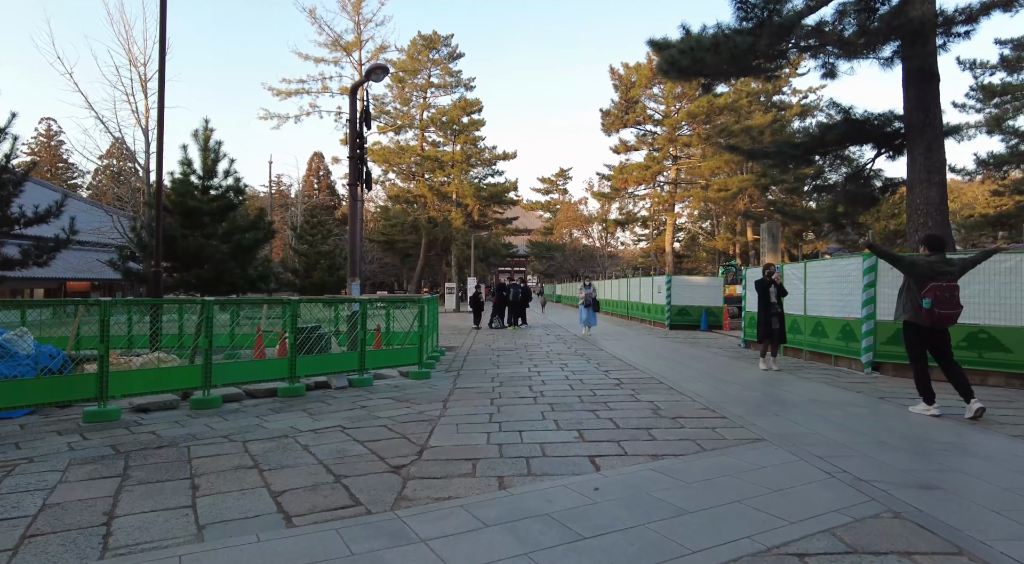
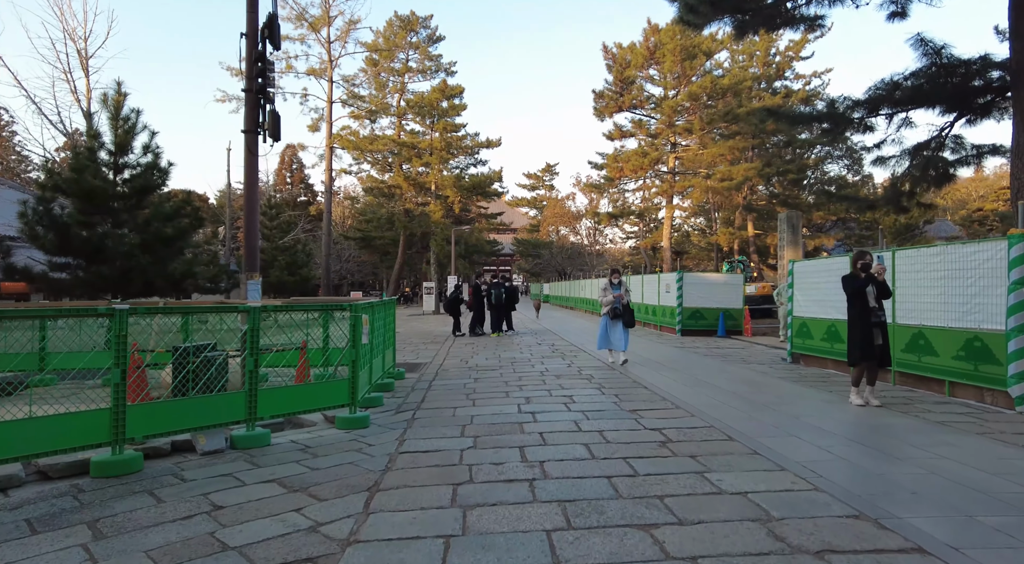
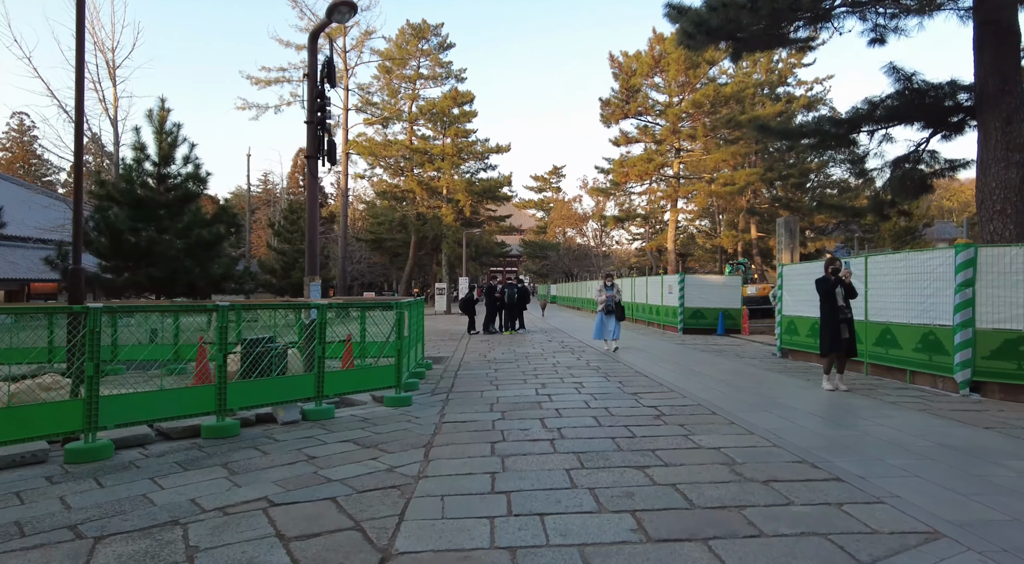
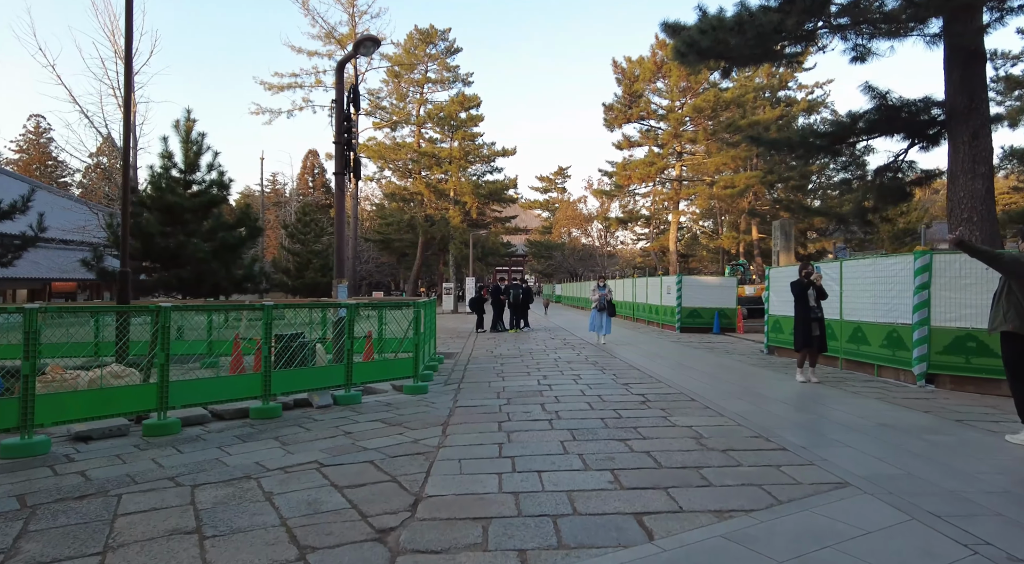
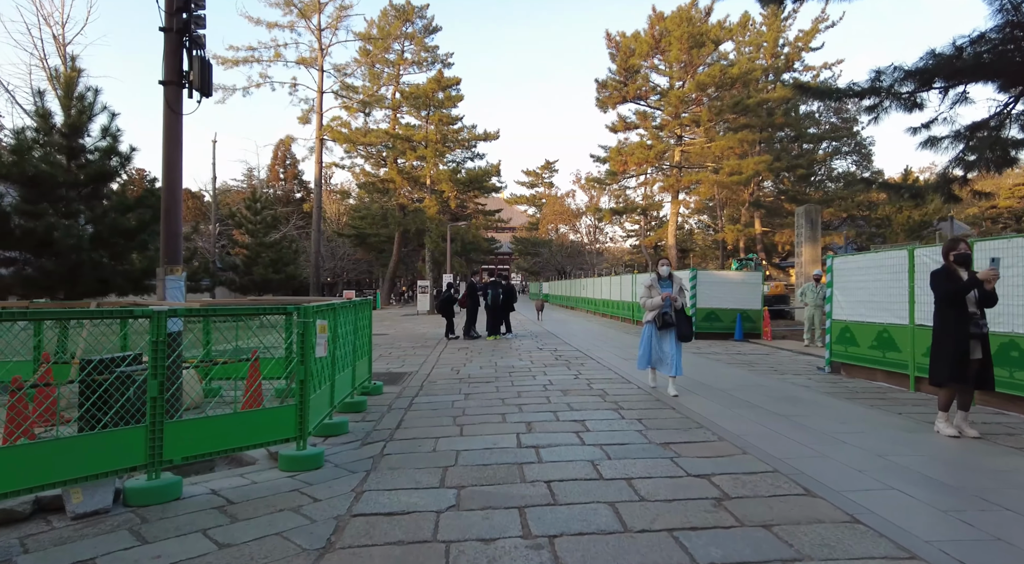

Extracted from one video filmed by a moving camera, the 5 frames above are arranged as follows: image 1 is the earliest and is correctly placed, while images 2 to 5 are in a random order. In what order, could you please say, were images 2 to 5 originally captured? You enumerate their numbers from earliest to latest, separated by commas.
4, 3, 2, 5
